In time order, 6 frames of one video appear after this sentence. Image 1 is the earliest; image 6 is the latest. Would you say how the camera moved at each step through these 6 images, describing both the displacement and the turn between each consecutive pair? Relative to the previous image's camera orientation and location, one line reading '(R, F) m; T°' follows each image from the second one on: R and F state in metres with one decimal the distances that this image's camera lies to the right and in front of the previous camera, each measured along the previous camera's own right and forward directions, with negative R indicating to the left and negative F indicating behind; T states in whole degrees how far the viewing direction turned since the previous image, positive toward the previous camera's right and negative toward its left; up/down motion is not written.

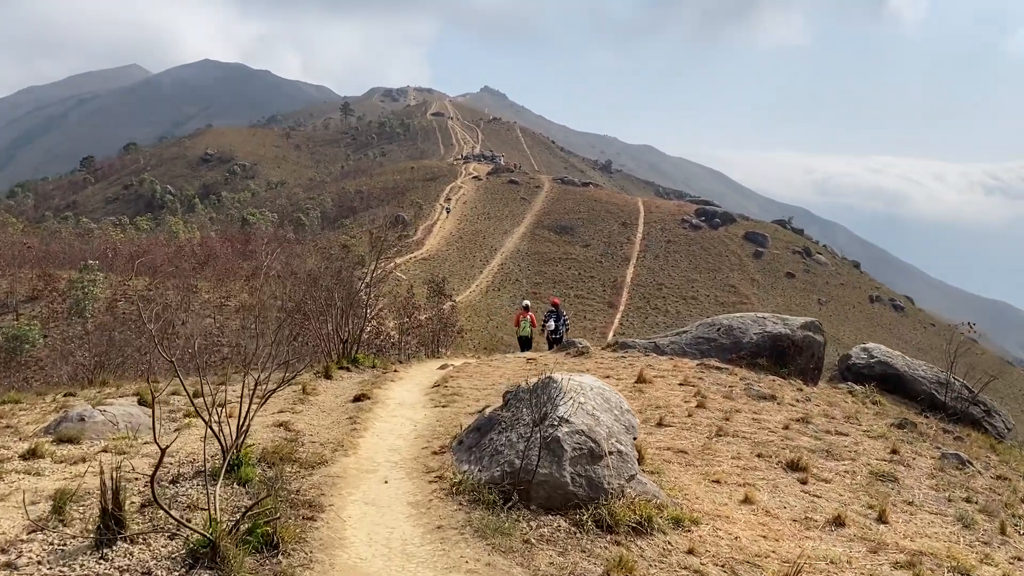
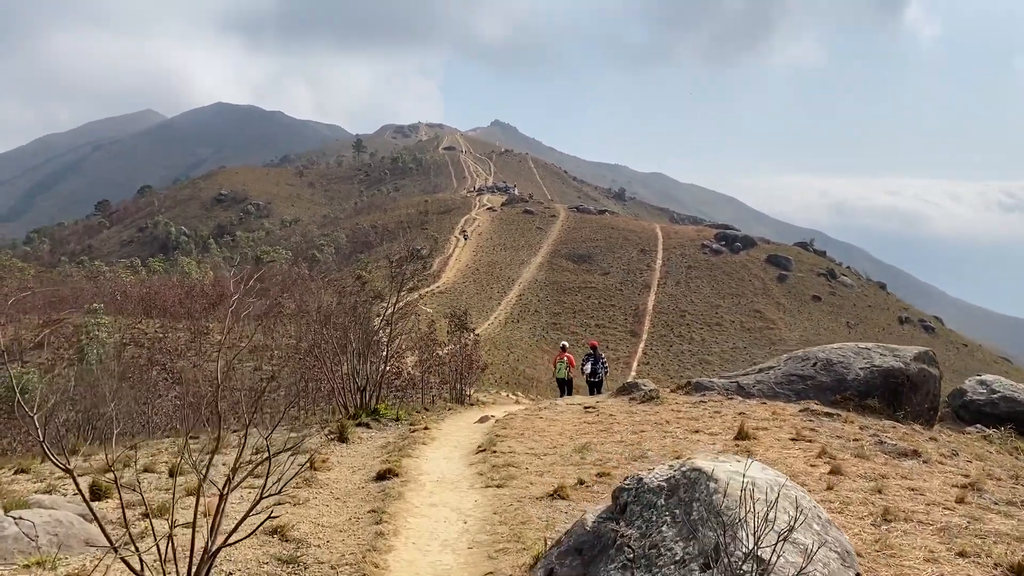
(-0.8, +2.7) m; -2°
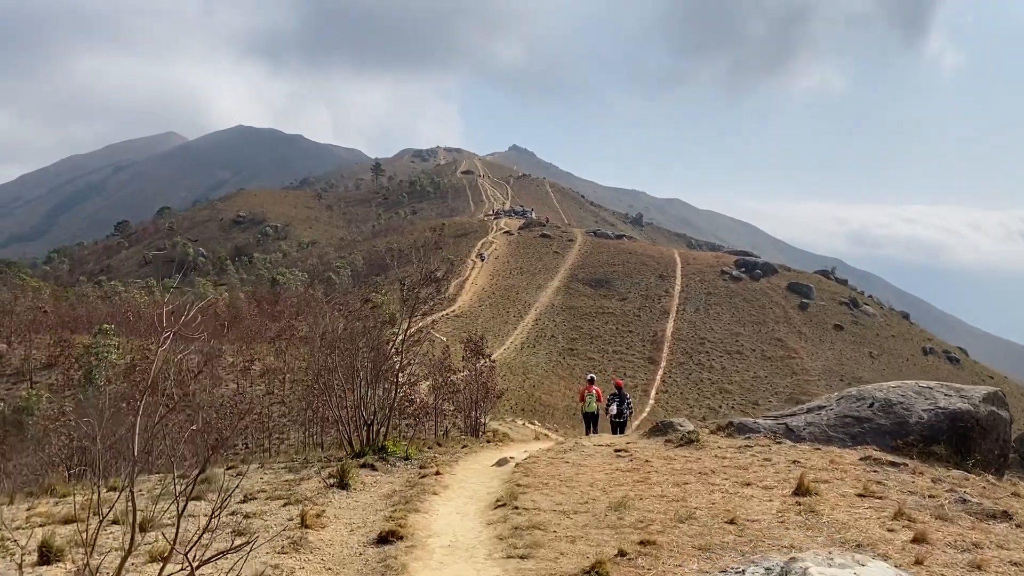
(-0.2, +1.1) m; -2°
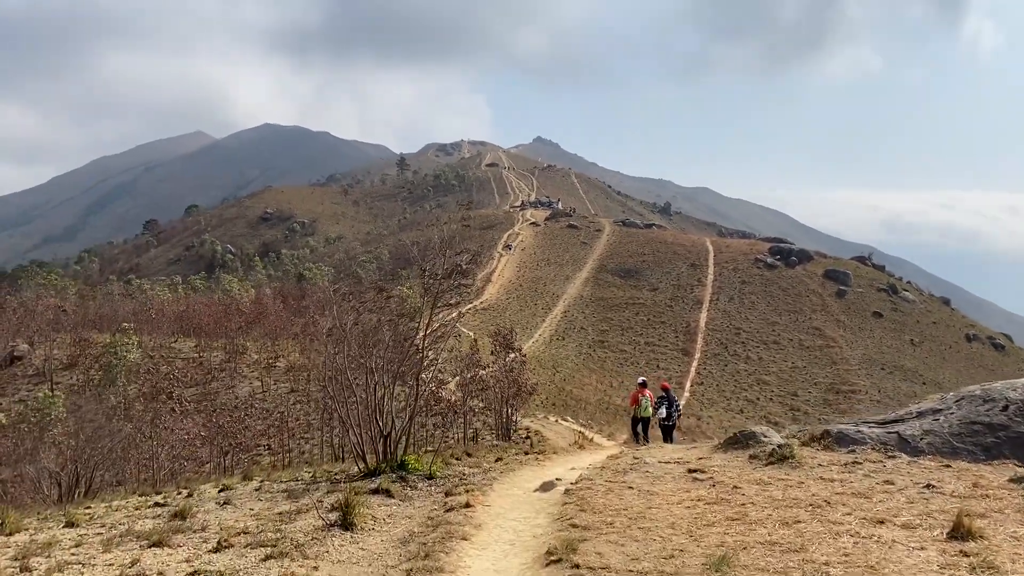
(-0.3, +2.1) m; -3°
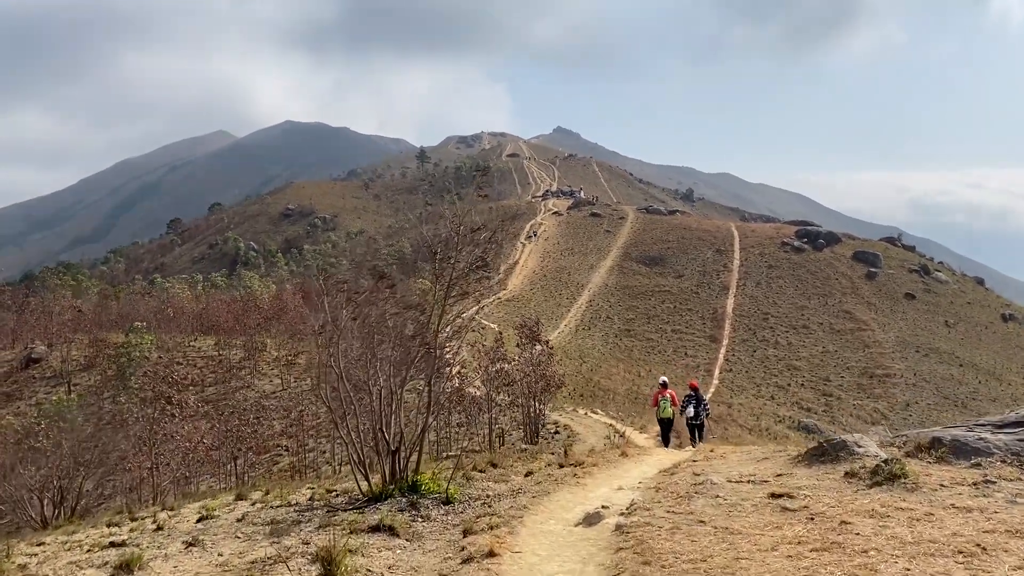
(-0.1, +1.8) m; -2°
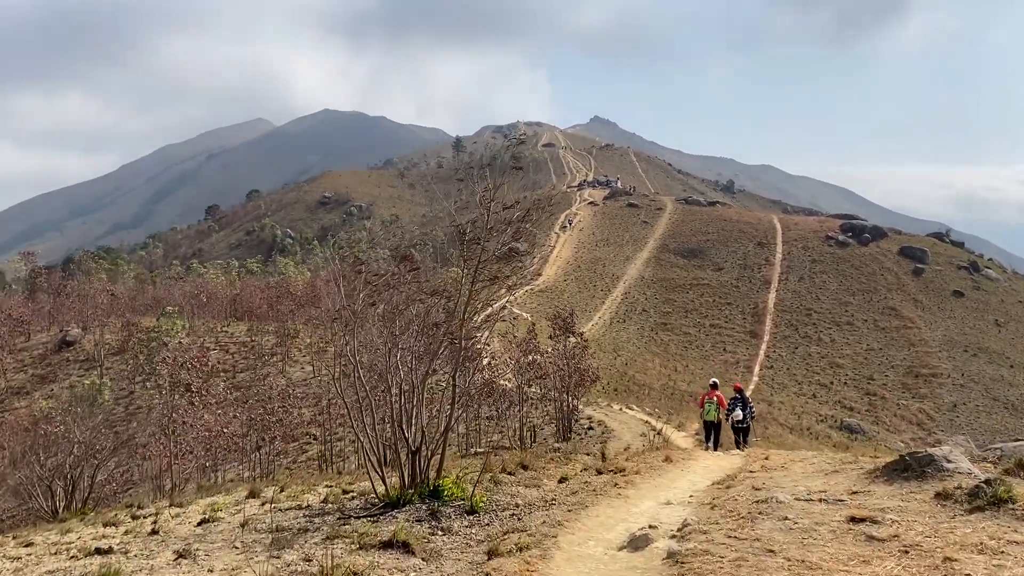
(0.0, +0.9) m; -3°
